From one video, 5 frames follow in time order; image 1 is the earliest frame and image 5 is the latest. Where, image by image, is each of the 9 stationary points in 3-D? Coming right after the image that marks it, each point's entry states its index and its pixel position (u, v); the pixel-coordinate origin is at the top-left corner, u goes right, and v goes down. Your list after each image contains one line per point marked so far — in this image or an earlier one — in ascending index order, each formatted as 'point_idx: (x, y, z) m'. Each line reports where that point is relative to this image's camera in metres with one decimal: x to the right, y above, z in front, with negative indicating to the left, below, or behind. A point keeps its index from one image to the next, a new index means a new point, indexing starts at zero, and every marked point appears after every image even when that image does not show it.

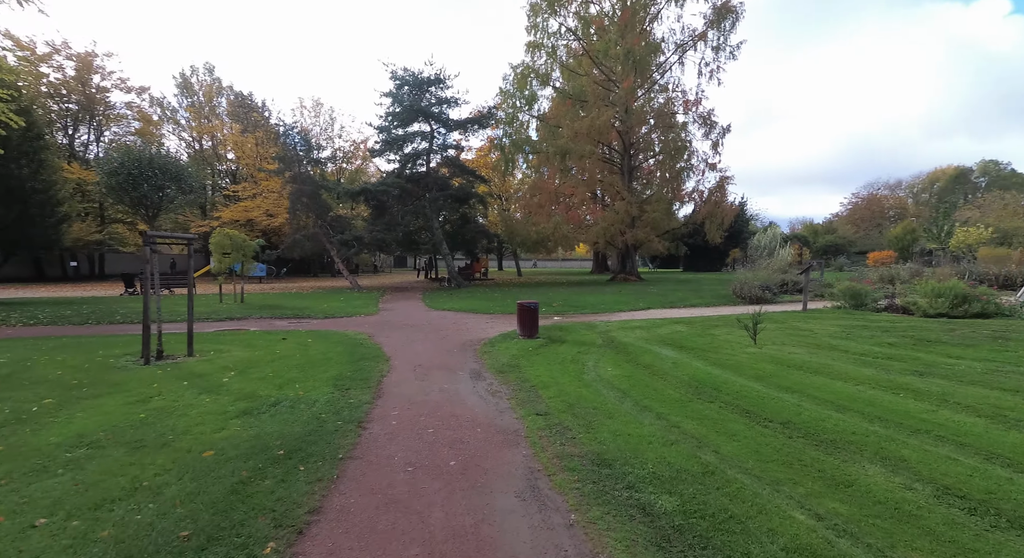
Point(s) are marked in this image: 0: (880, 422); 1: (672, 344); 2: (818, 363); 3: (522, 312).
0: (+3.8, -1.5, +5.7) m
1: (+2.9, -1.2, +9.9) m
2: (+4.8, -1.3, +8.4) m
3: (+0.2, -0.7, +10.7) m
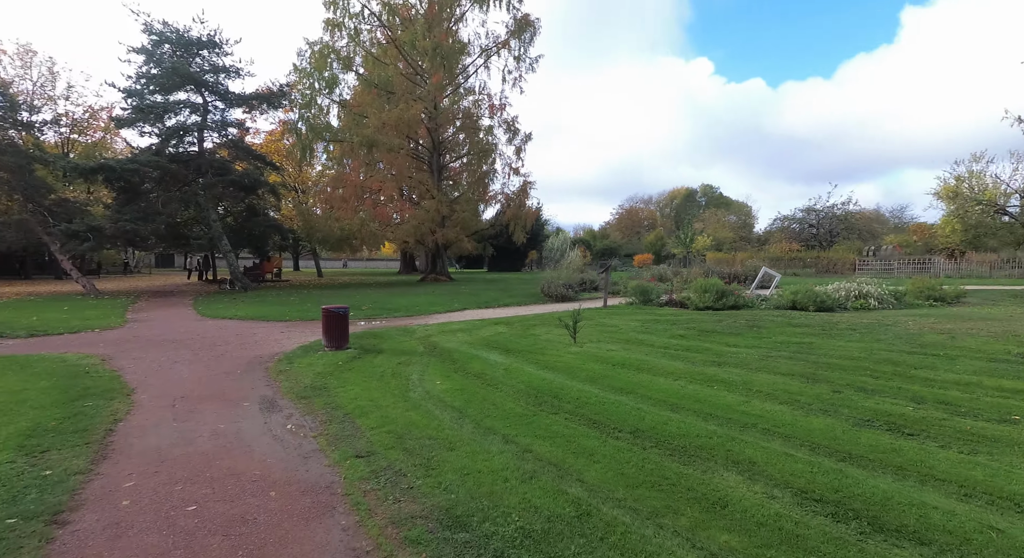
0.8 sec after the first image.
0: (+2.1, -1.4, +5.6) m
1: (-0.2, -1.2, +9.2) m
2: (+2.0, -1.3, +8.5) m
3: (-3.1, -0.7, +9.0) m
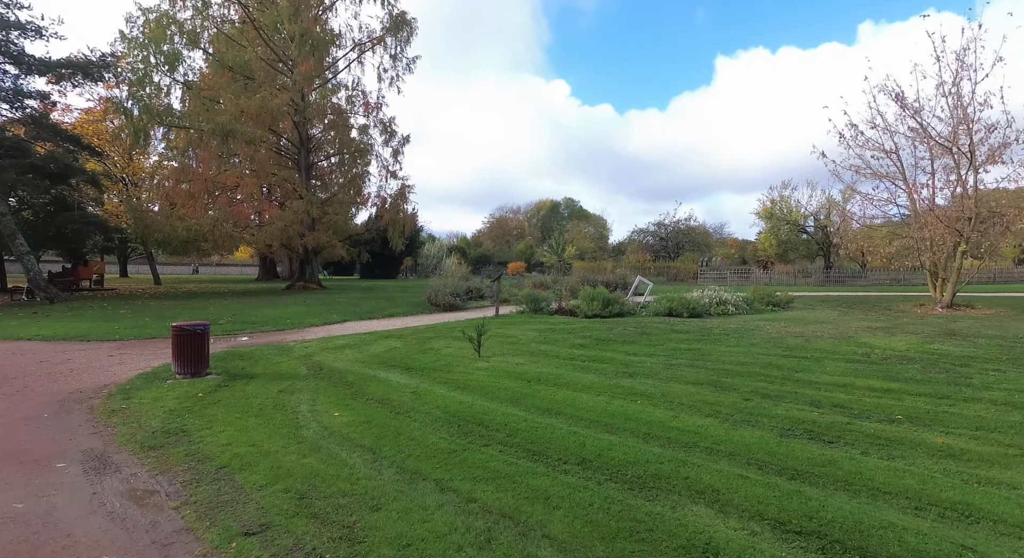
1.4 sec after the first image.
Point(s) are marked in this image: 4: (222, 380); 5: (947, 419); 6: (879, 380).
0: (+1.3, -1.5, +5.2) m
1: (-1.8, -1.3, +8.2) m
2: (+0.6, -1.4, +8.1) m
3: (-4.5, -0.8, +7.3) m
4: (-3.9, -1.3, +7.2) m
5: (+4.9, -1.6, +6.1) m
6: (+5.4, -1.5, +7.9) m
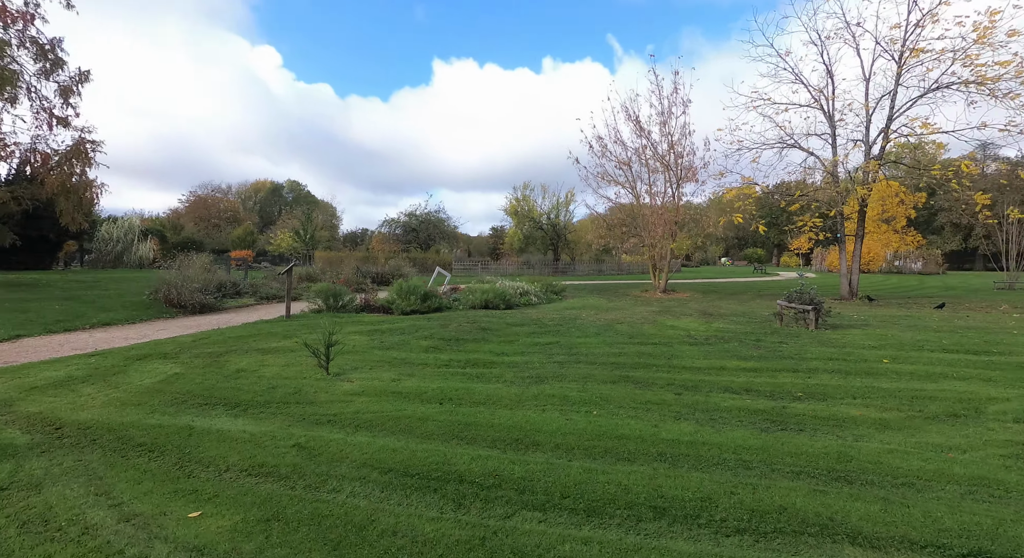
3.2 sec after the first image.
0: (+1.2, -1.4, +4.2) m
1: (-2.9, -1.2, +5.3) m
2: (-0.8, -1.3, +6.3) m
3: (-4.8, -0.7, +3.2) m
4: (-4.3, -1.3, +3.4) m
5: (+3.9, -1.4, +6.7) m
6: (+3.5, -1.3, +8.5) m
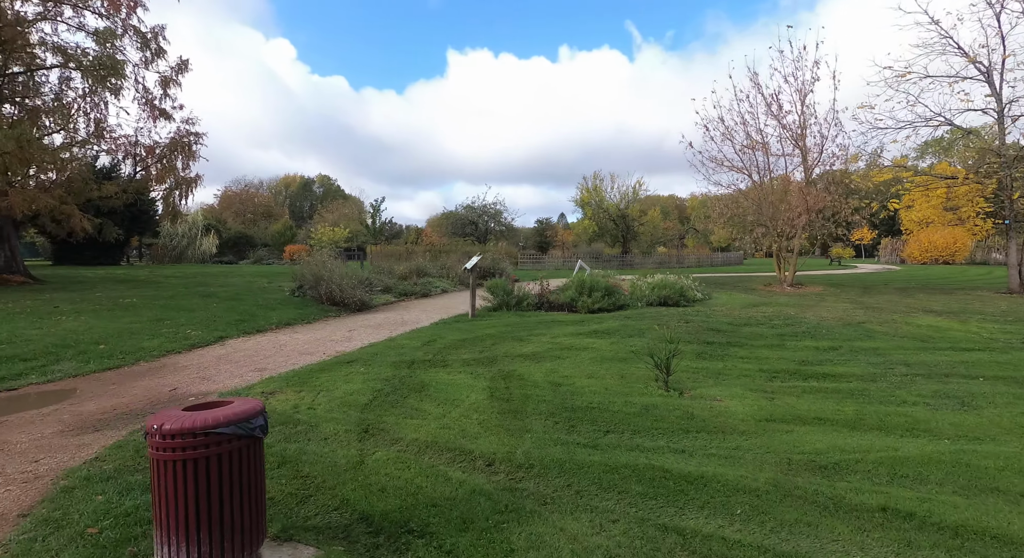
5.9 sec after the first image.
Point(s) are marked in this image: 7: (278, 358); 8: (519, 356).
0: (+5.0, -1.3, +2.6) m
1: (+1.1, -1.2, +4.2) m
2: (+3.3, -1.2, +4.9) m
3: (-1.2, -0.8, +2.4) m
4: (-0.6, -1.3, +2.5) m
5: (+8.0, -1.3, +4.7) m
6: (+7.8, -1.1, +6.5) m
7: (-4.1, -1.4, +9.7) m
8: (+0.1, -1.2, +8.4) m
